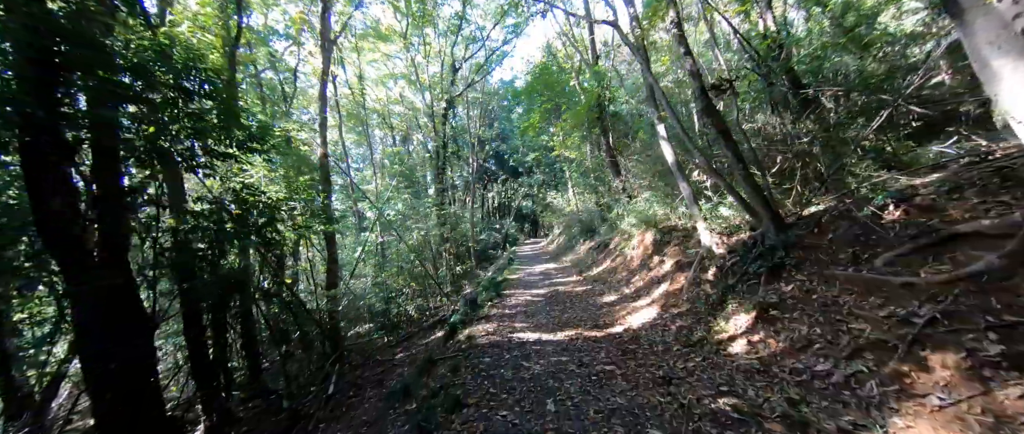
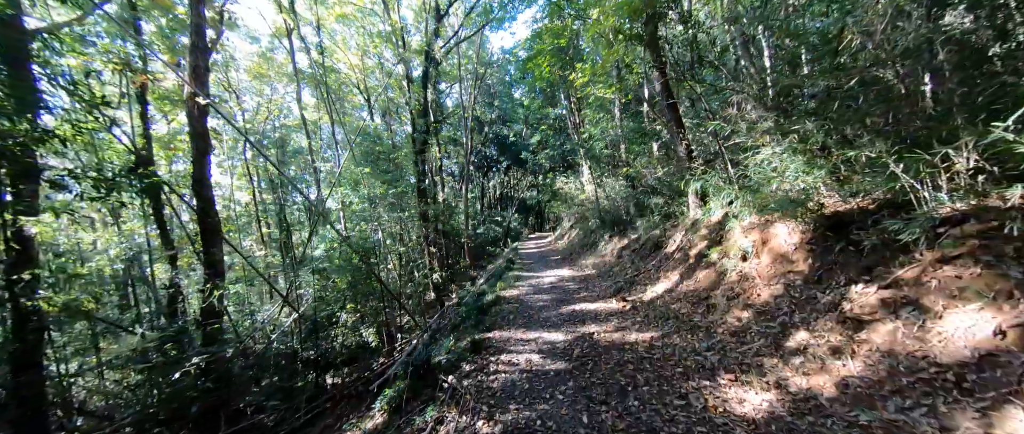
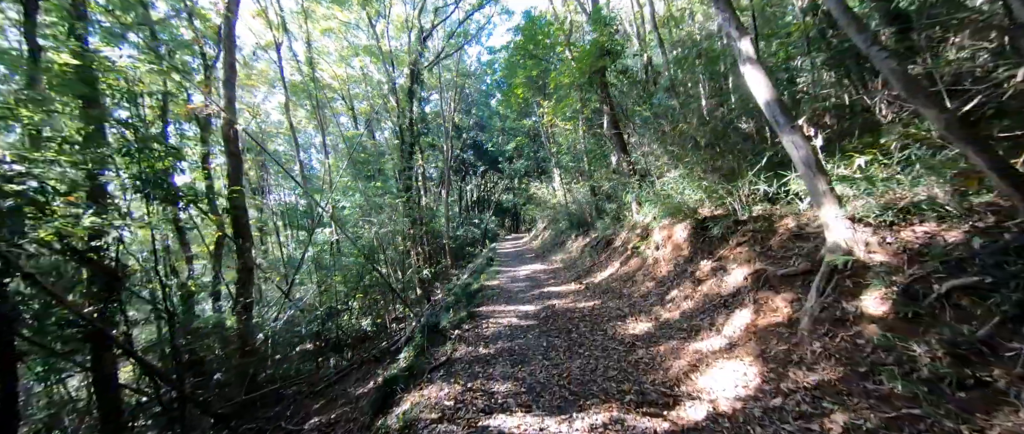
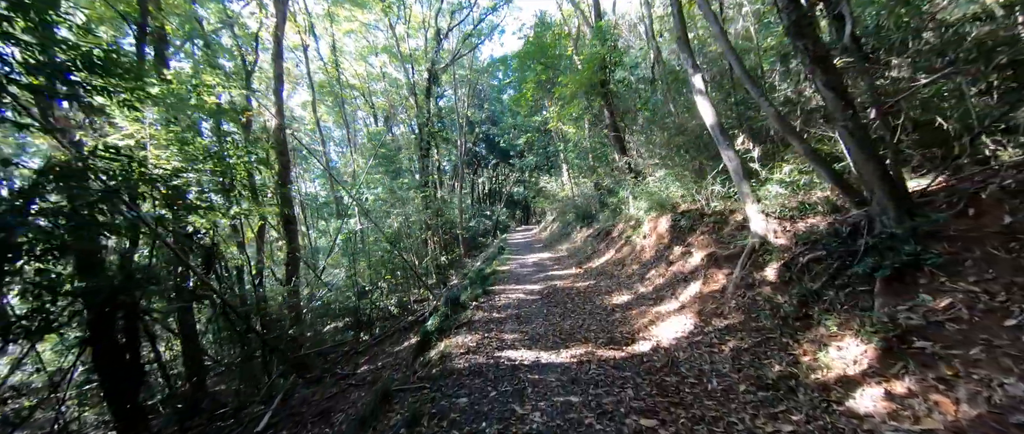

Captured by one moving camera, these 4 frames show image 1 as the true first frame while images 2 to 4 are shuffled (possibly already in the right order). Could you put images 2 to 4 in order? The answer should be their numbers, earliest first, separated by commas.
4, 3, 2
